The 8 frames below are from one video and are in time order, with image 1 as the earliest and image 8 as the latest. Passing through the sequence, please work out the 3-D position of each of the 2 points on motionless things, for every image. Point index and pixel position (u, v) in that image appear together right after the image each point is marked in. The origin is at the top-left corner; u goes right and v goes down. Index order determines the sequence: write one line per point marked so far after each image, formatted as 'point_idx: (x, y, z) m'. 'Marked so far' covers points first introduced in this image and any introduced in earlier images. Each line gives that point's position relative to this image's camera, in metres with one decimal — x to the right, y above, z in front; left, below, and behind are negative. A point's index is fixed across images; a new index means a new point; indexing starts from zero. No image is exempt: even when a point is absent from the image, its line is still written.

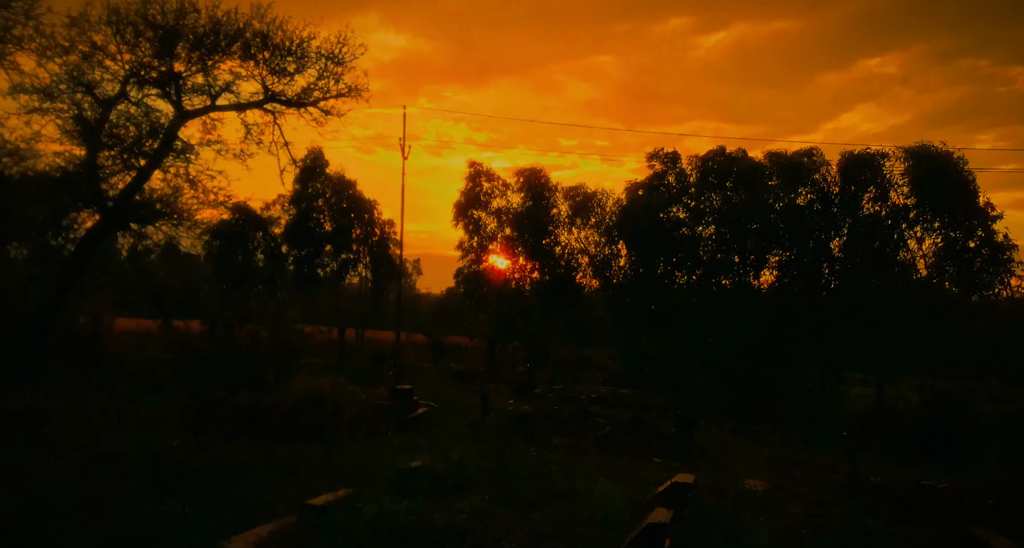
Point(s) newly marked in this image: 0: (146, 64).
0: (-10.6, +6.0, +19.1) m
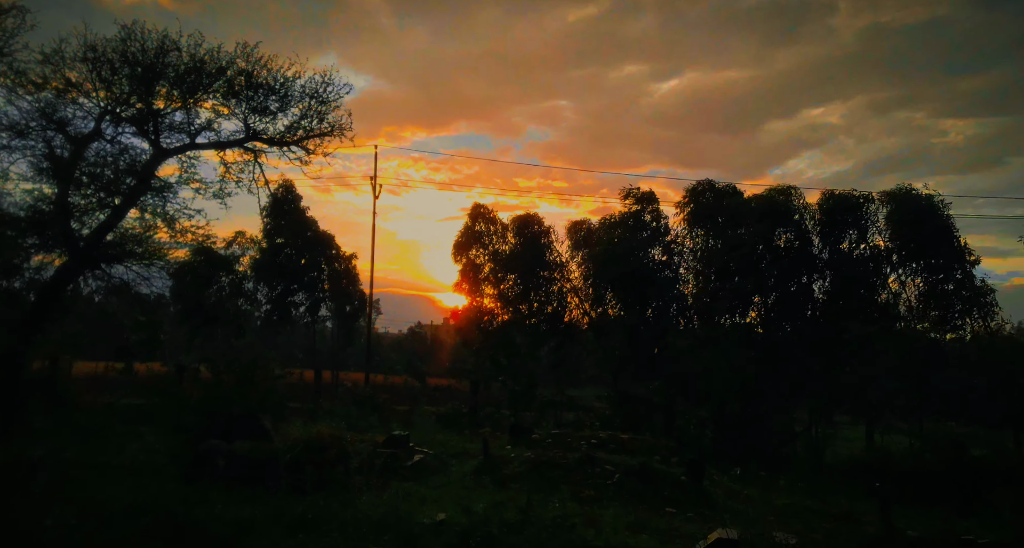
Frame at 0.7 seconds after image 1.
0: (-10.9, +4.8, +18.6) m
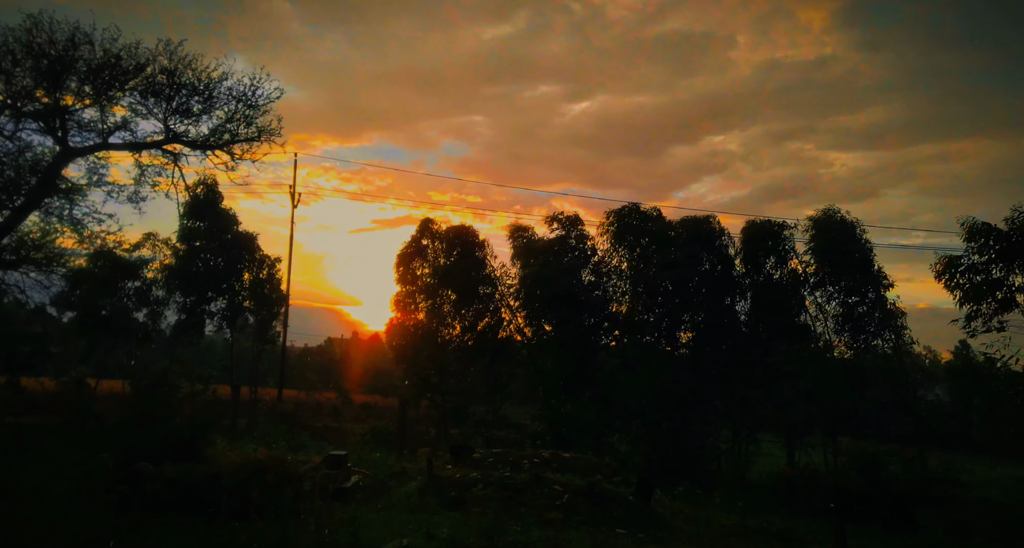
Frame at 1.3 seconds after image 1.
0: (-12.5, +4.6, +17.1) m
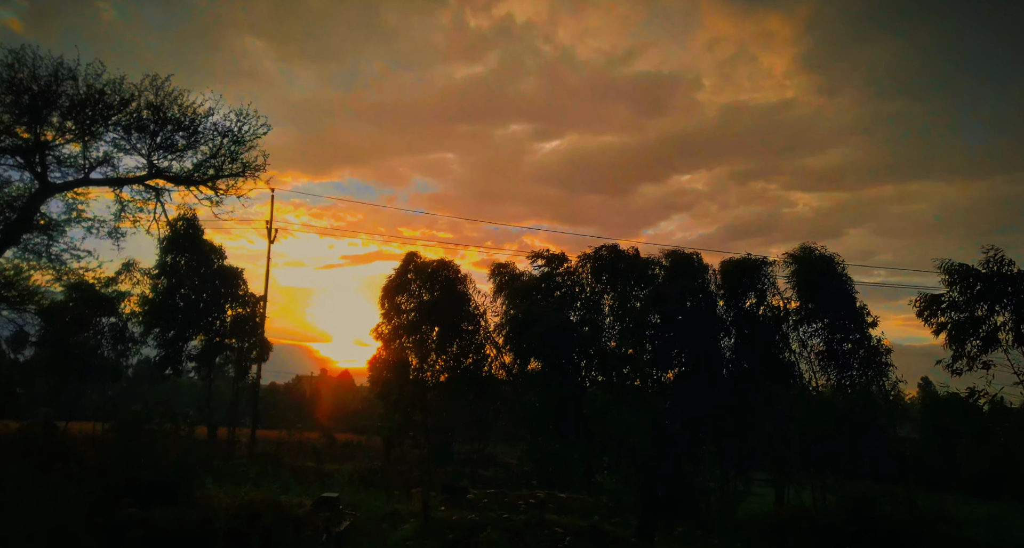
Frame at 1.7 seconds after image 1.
0: (-12.8, +3.6, +16.8) m
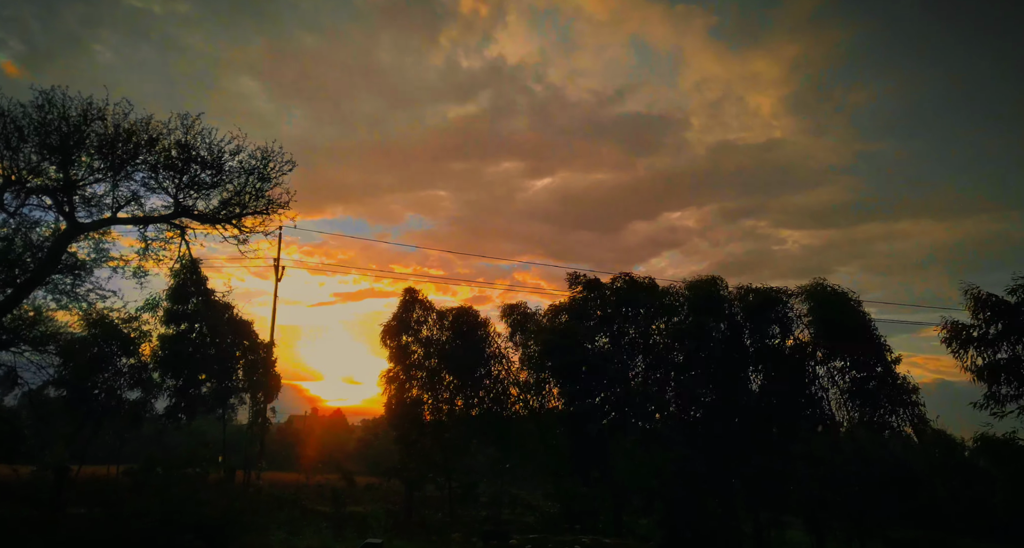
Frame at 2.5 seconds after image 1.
0: (-12.1, +2.6, +16.8) m
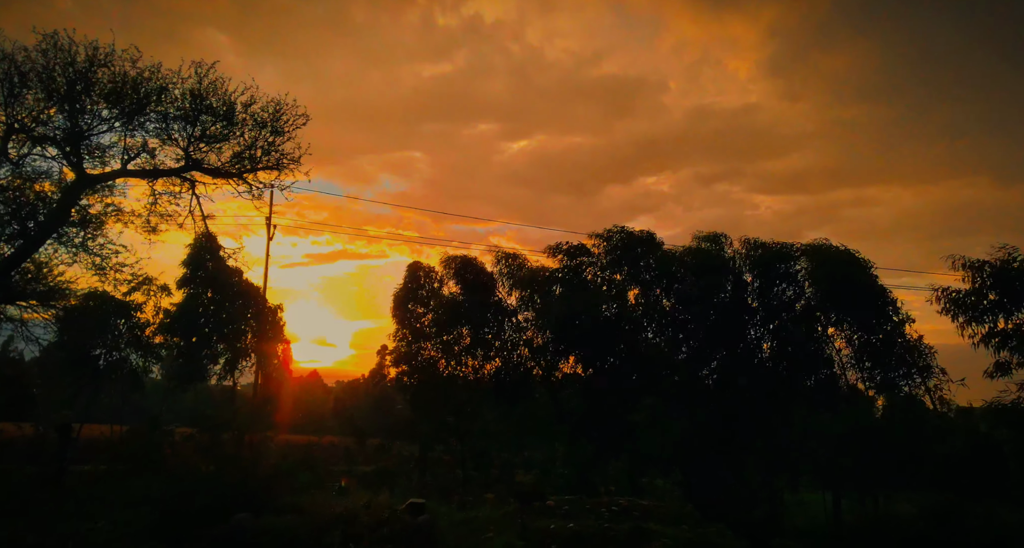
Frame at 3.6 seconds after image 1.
0: (-11.5, +3.8, +16.1) m
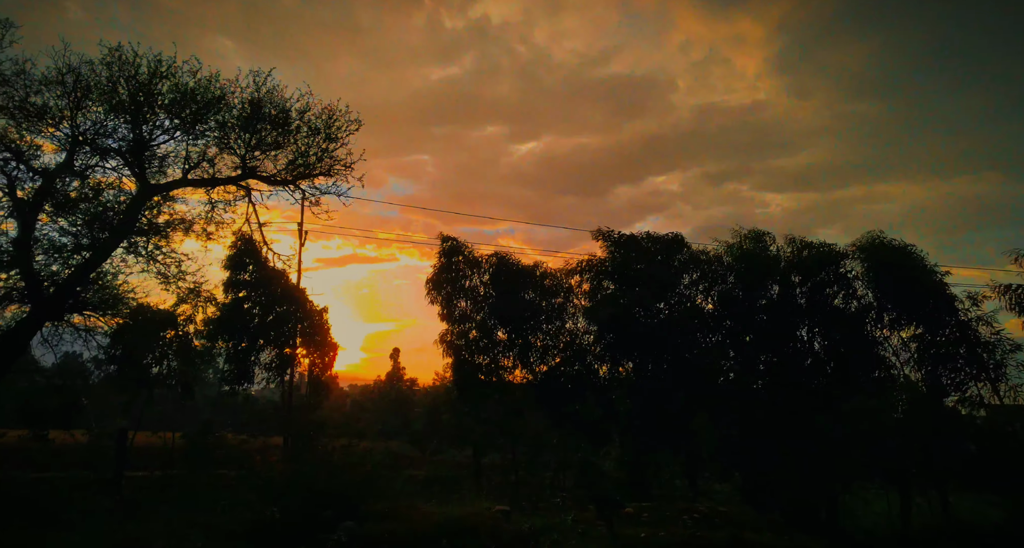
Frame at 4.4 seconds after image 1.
0: (-10.1, +3.5, +16.4) m
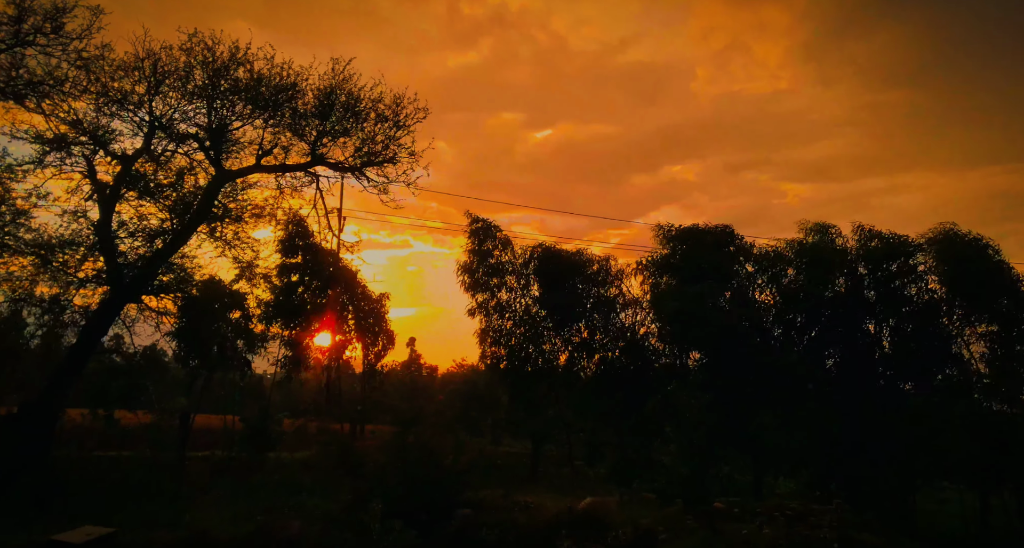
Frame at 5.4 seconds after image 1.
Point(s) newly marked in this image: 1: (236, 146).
0: (-8.3, +3.9, +16.6) m
1: (-7.2, +3.3, +17.3) m
